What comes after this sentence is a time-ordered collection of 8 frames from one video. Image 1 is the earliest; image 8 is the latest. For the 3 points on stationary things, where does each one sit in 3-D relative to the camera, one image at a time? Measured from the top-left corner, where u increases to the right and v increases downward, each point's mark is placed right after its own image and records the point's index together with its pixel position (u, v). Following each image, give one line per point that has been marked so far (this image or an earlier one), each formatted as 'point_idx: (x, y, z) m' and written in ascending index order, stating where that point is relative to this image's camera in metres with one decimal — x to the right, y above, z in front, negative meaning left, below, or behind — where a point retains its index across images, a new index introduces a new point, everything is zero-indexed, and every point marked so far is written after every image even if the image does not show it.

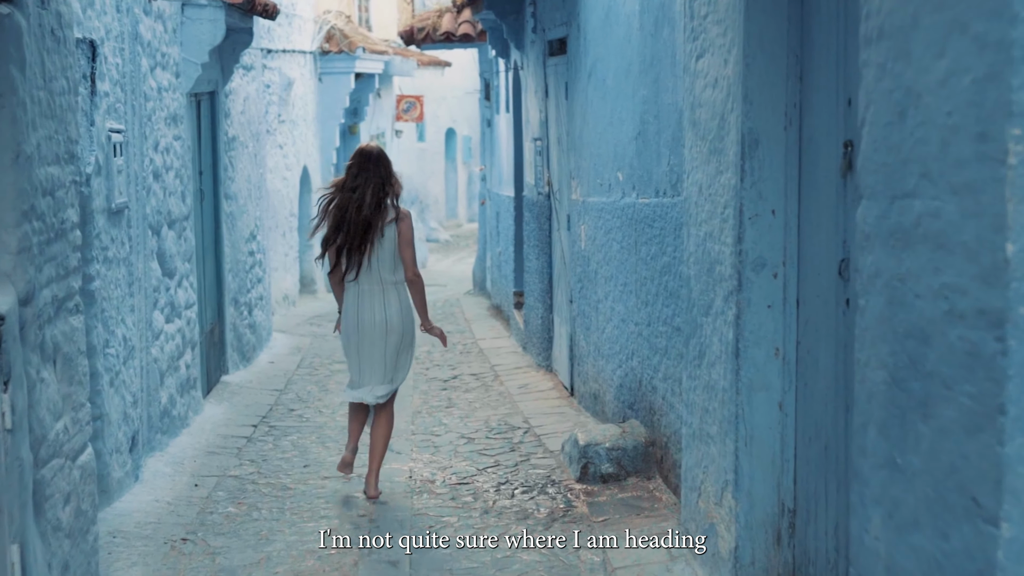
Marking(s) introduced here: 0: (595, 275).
0: (+0.6, +0.1, +7.5) m
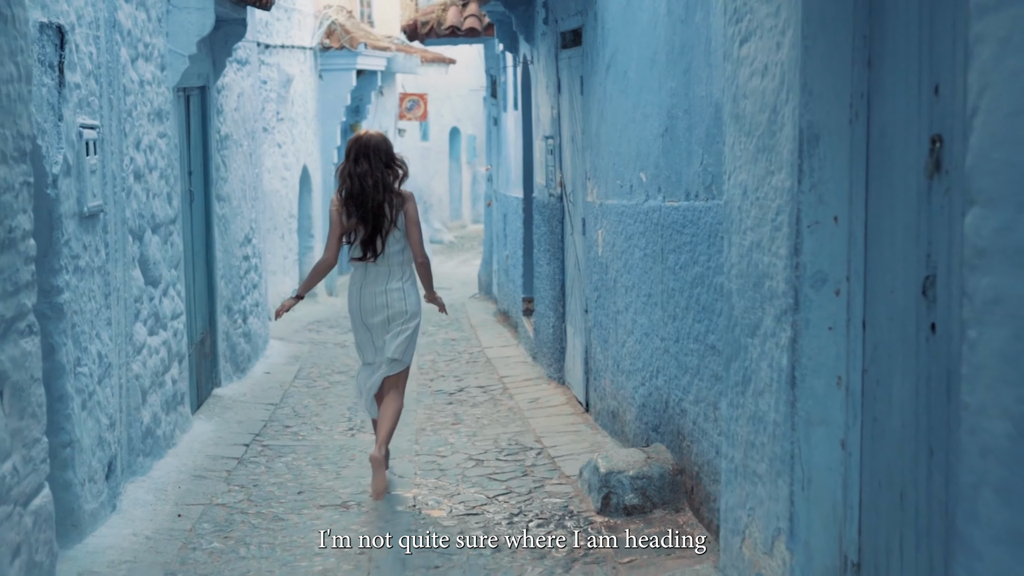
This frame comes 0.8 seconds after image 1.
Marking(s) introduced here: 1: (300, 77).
0: (+0.7, 0.0, +7.0) m
1: (-3.5, +3.5, +16.5) m
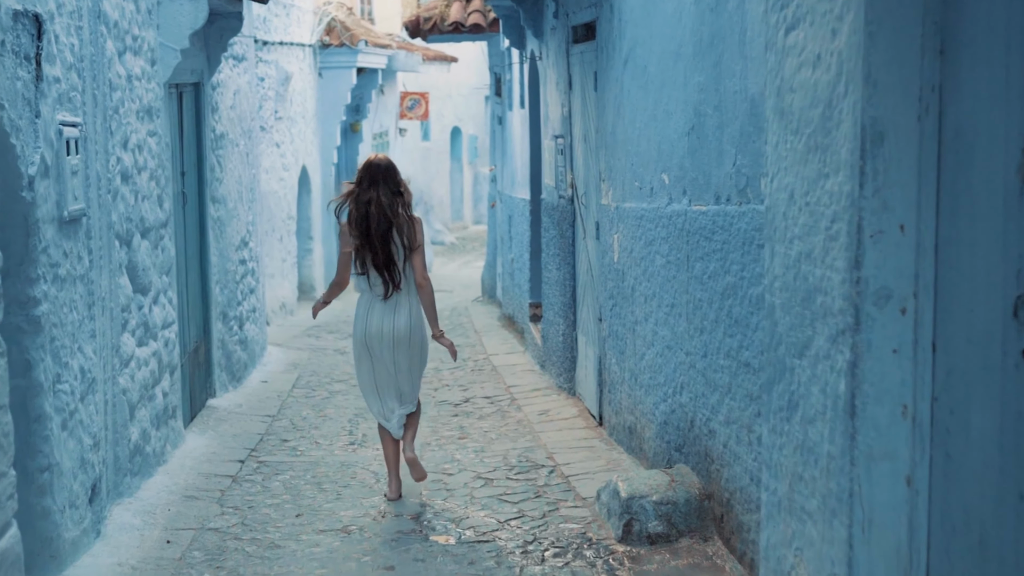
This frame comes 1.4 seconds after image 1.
0: (+0.8, 0.0, +6.6) m
1: (-3.4, +3.4, +16.0) m
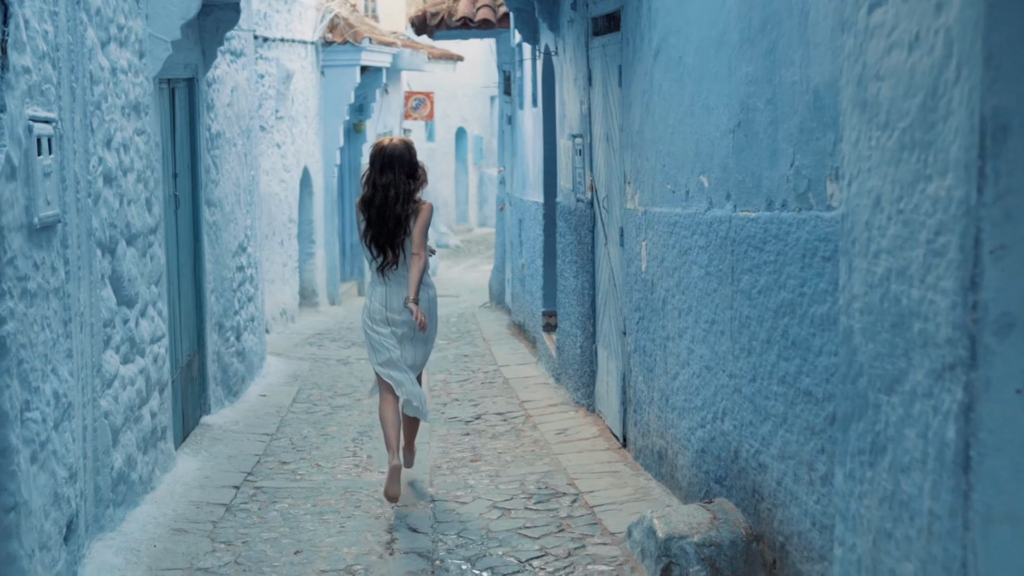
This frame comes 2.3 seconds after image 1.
0: (+0.9, -0.1, +6.0) m
1: (-3.3, +3.4, +15.5) m
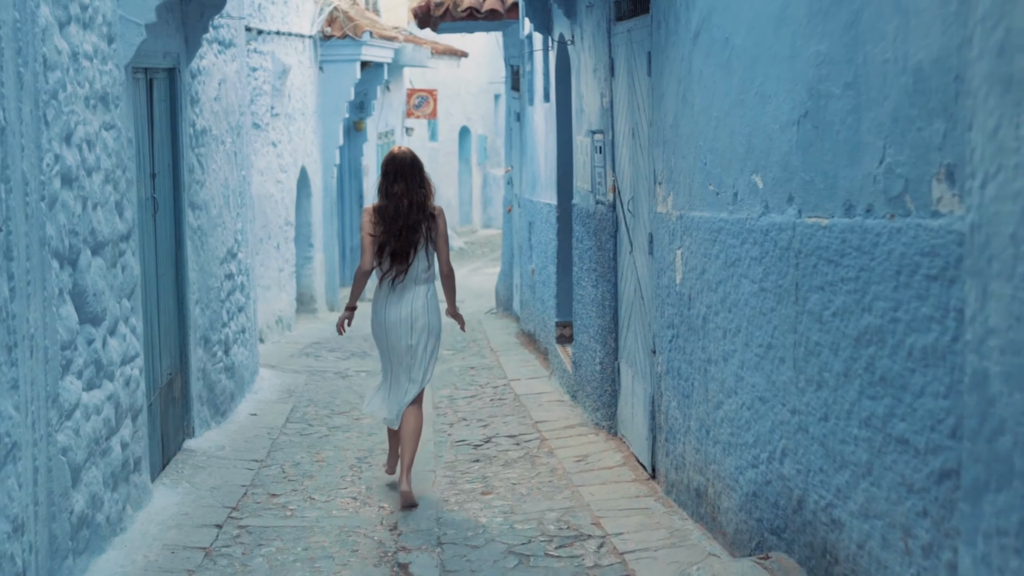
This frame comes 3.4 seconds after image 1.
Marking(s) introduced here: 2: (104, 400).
0: (+1.0, -0.2, +5.2) m
1: (-3.2, +3.3, +14.8) m
2: (-2.3, -0.6, +5.5) m
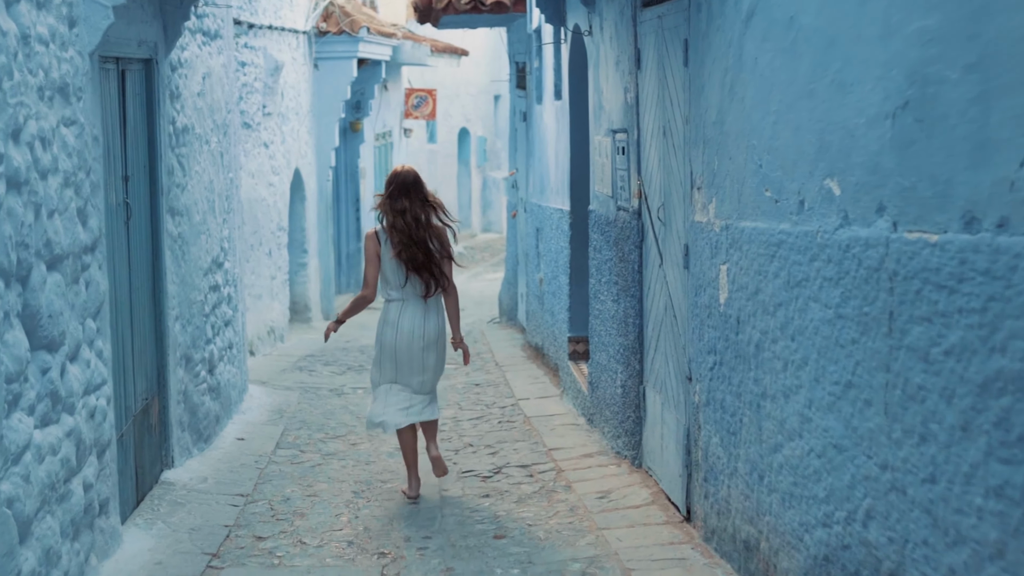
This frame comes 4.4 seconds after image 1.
0: (+1.1, -0.3, +4.5) m
1: (-3.1, +3.1, +14.0) m
2: (-2.2, -0.7, +4.8) m
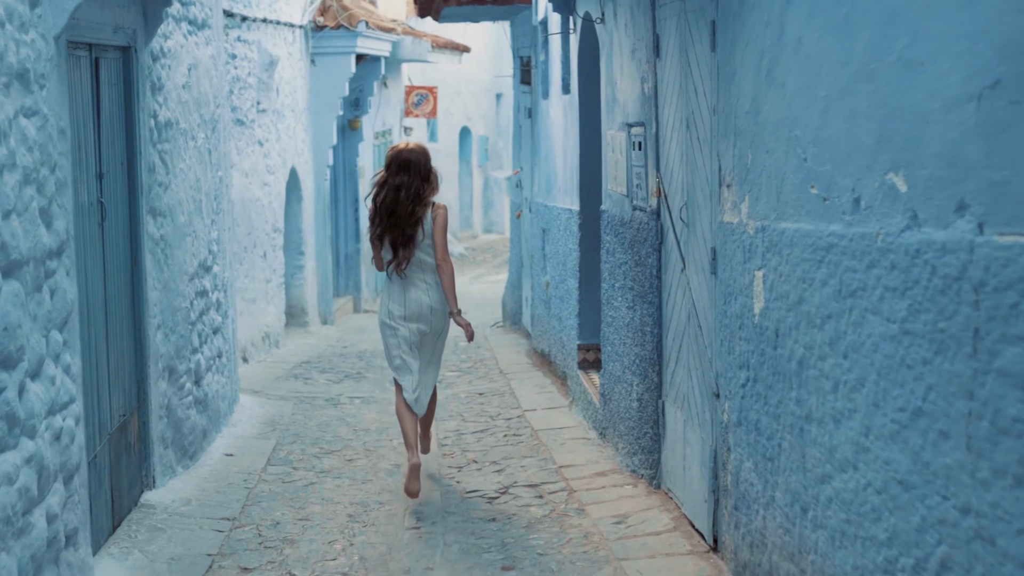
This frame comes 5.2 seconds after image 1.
0: (+1.2, -0.3, +4.0) m
1: (-3.1, +3.1, +13.5) m
2: (-2.1, -0.8, +4.3) m
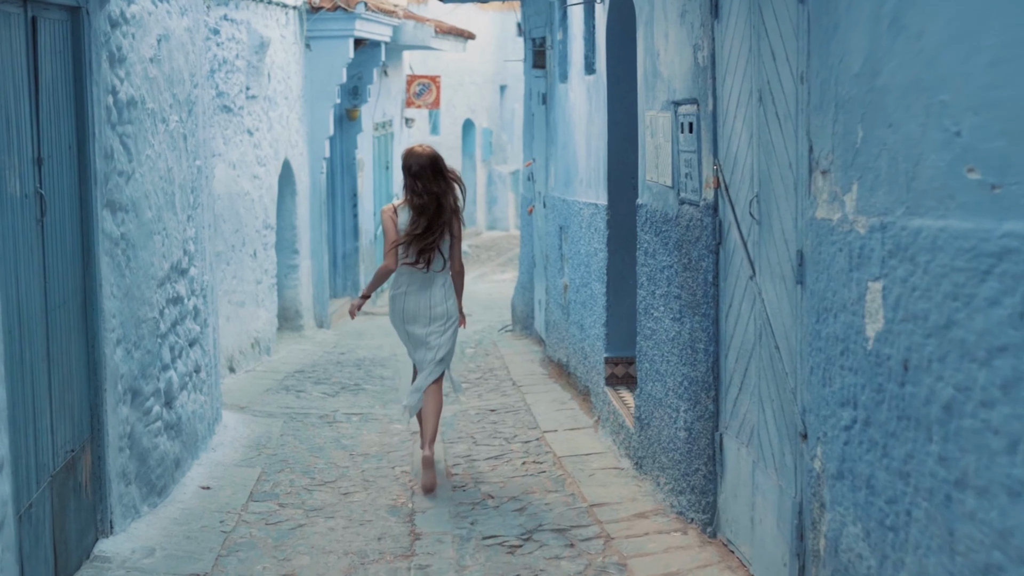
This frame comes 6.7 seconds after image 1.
0: (+1.3, -0.4, +3.0) m
1: (-2.9, +3.1, +12.5) m
2: (-2.0, -0.8, +3.2) m
